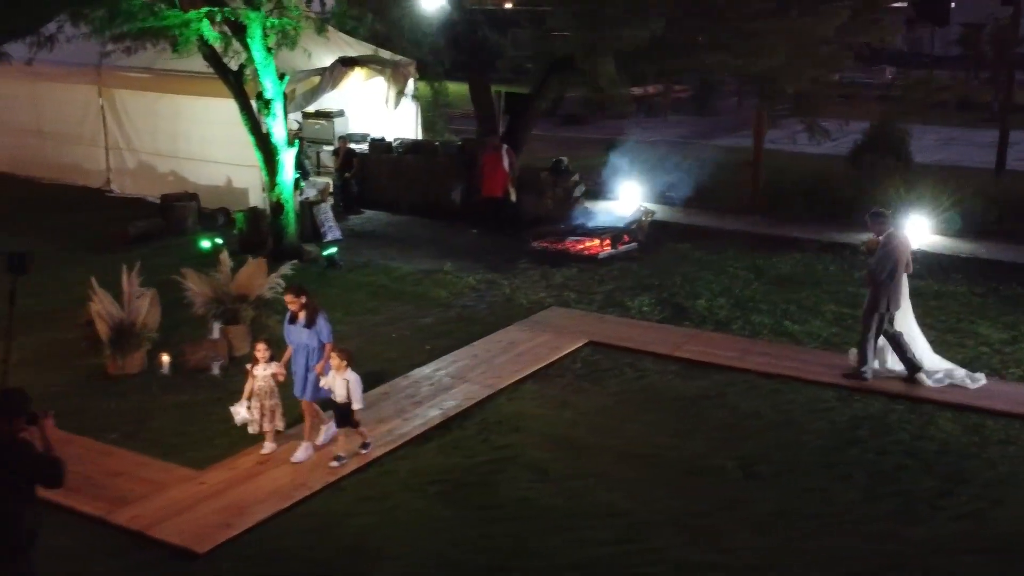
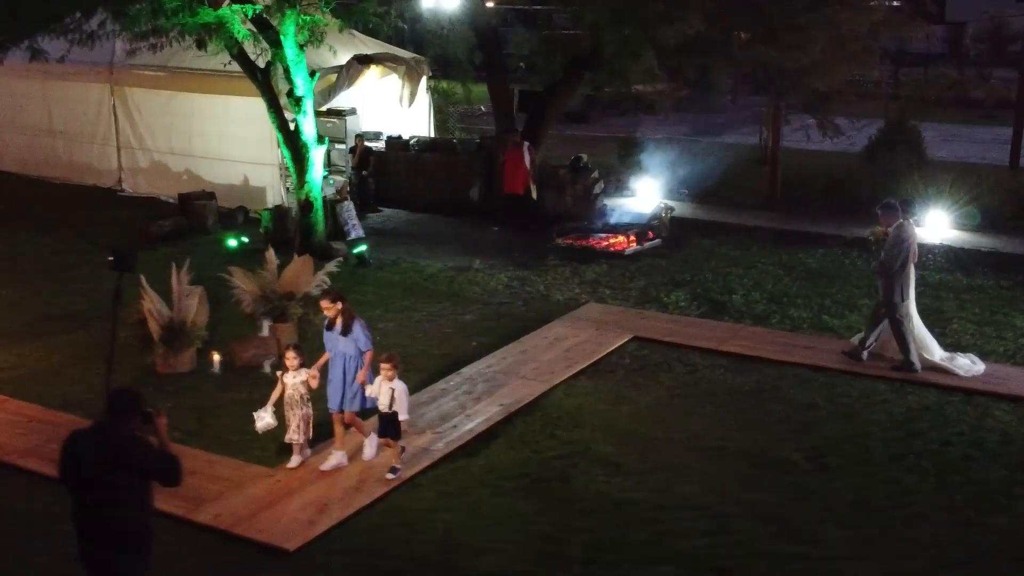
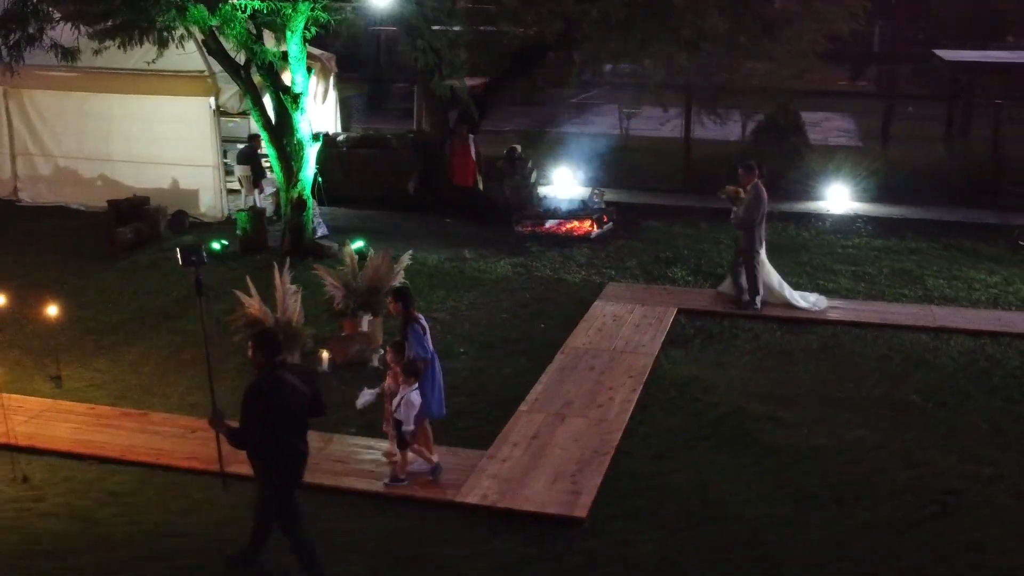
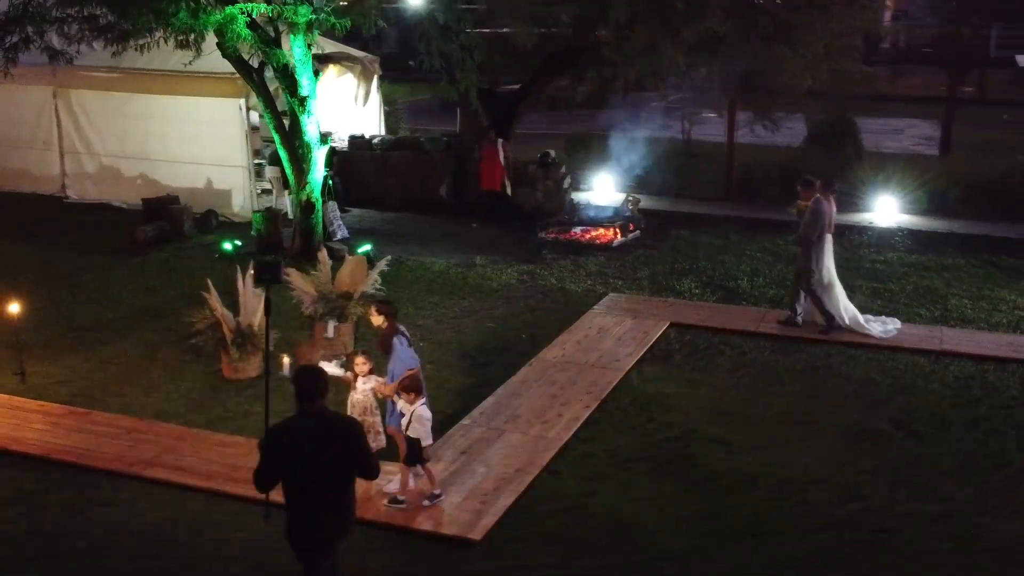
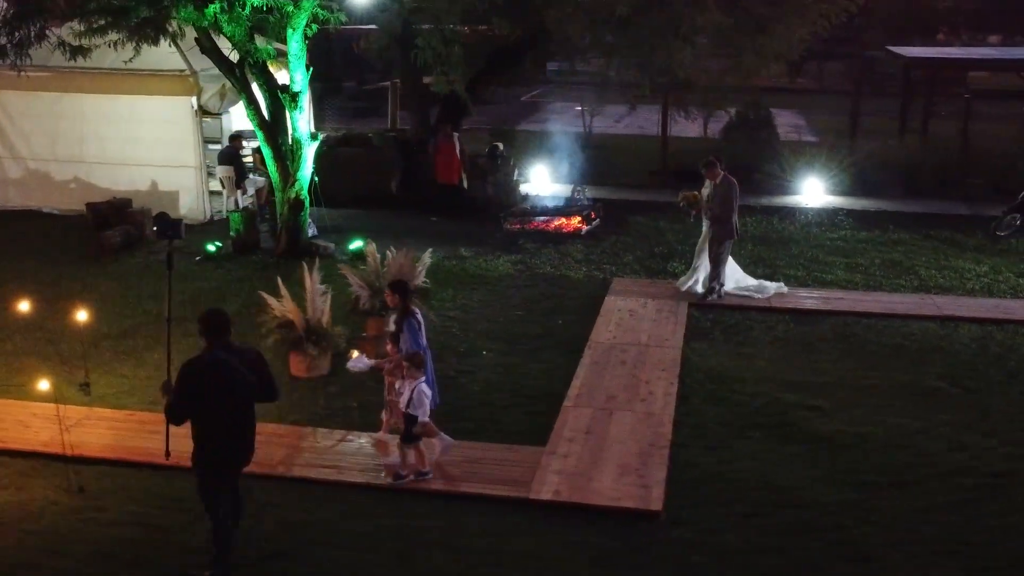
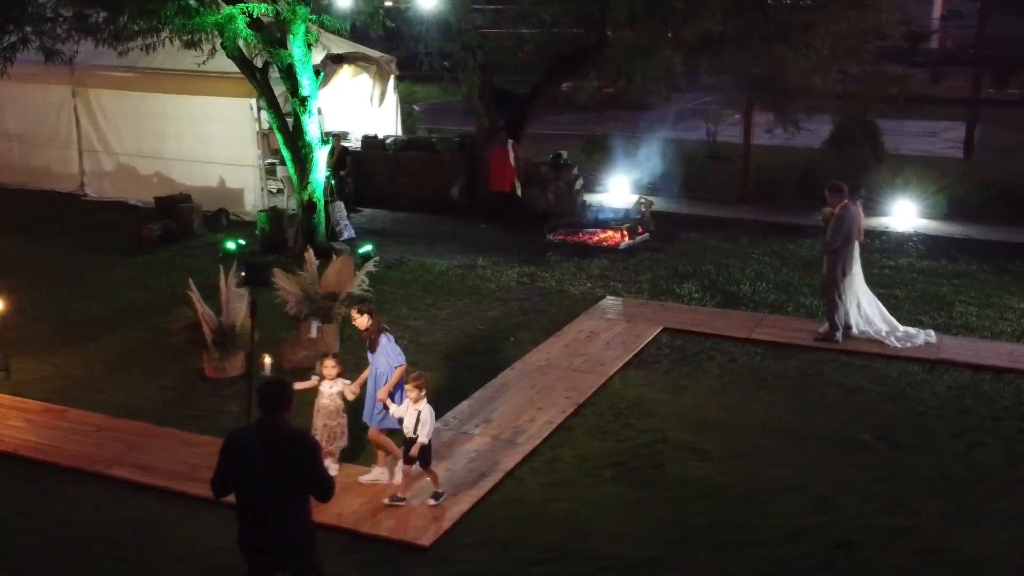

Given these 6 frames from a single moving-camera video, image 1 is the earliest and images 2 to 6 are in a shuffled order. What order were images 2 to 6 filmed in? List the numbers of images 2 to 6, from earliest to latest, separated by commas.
2, 6, 4, 3, 5
